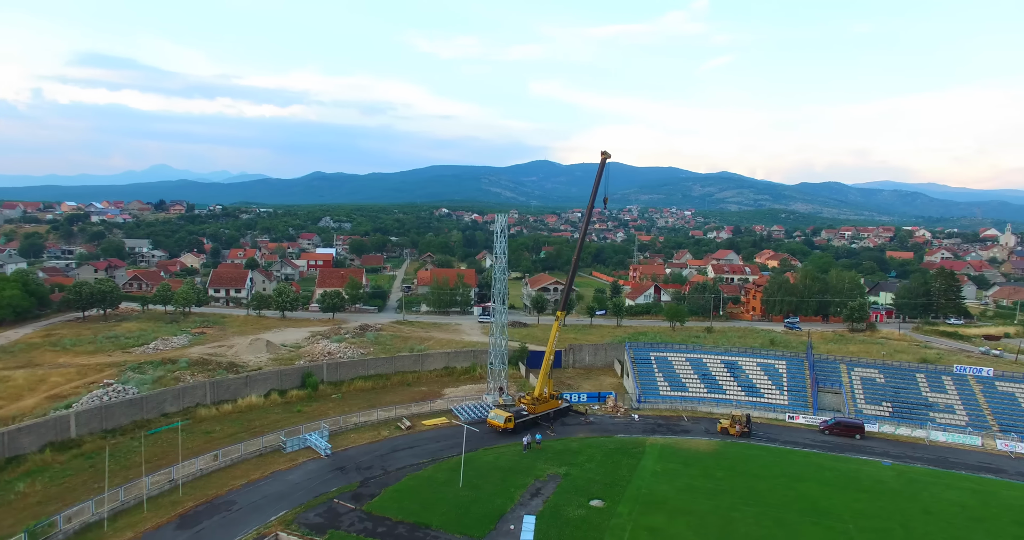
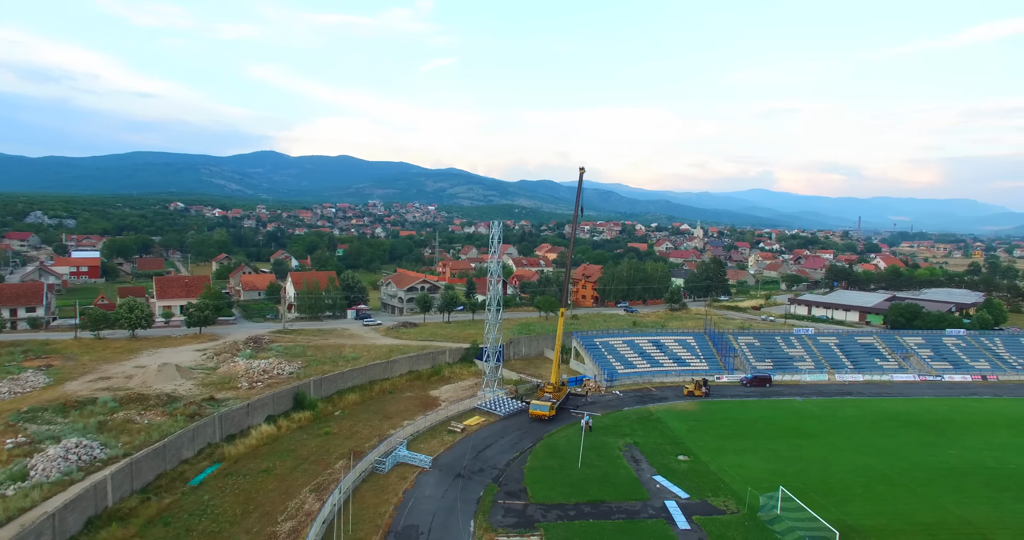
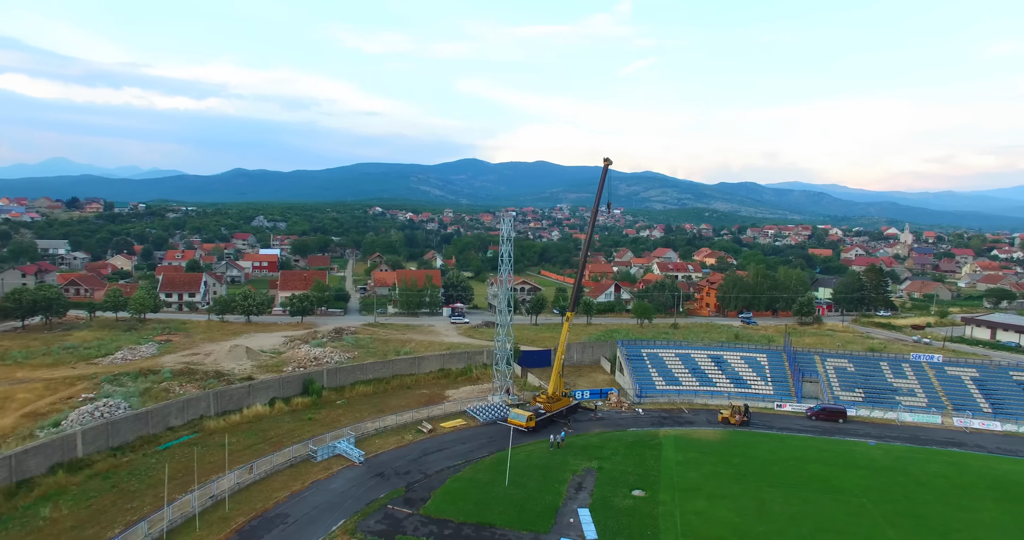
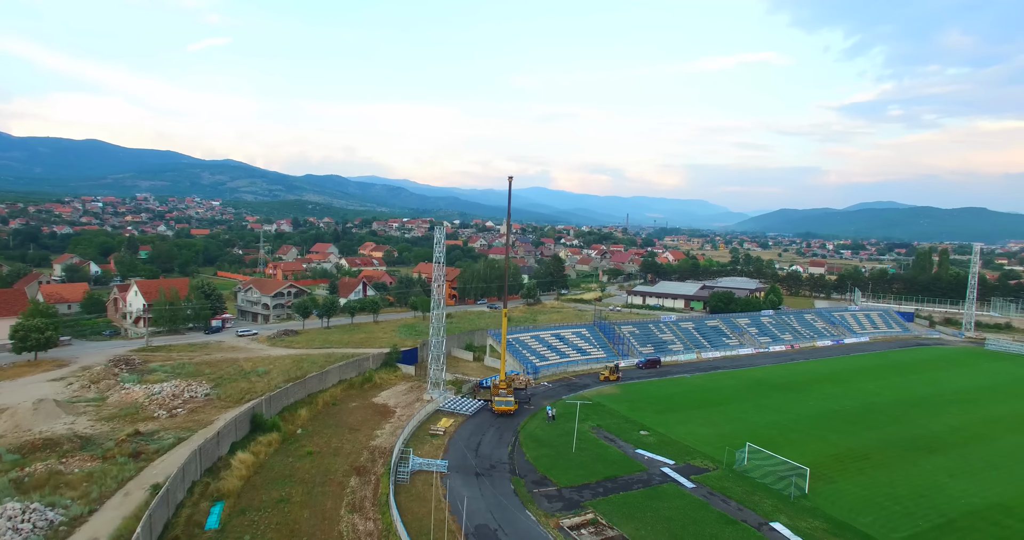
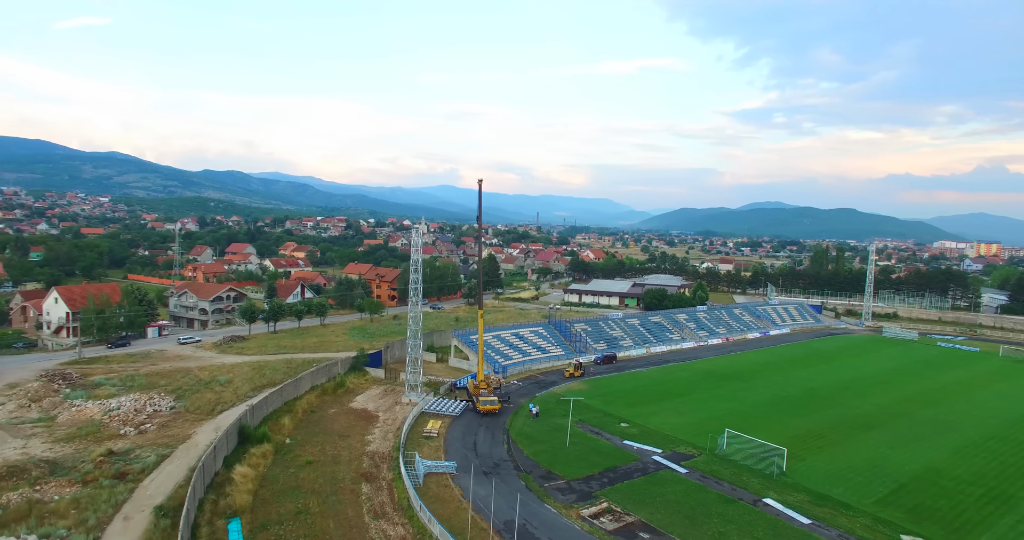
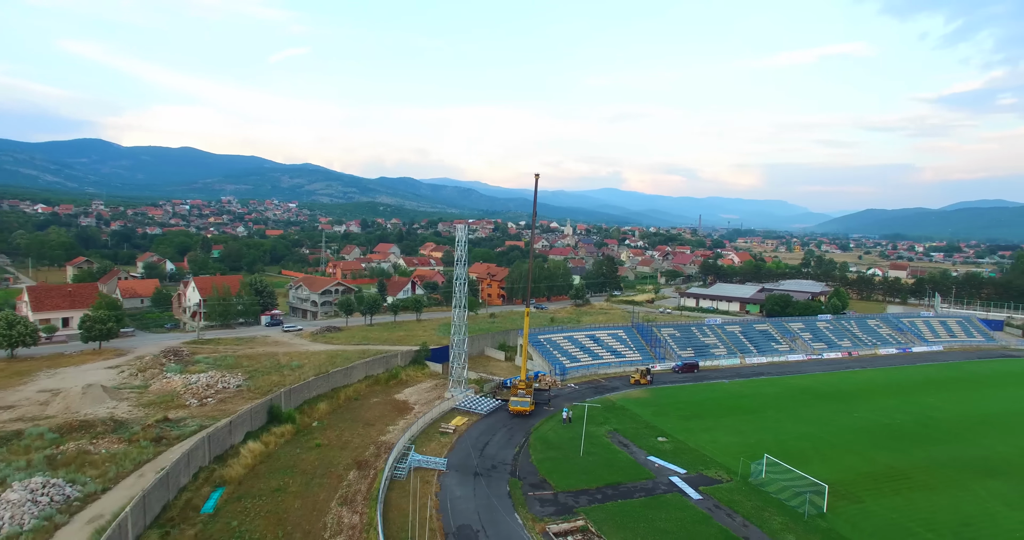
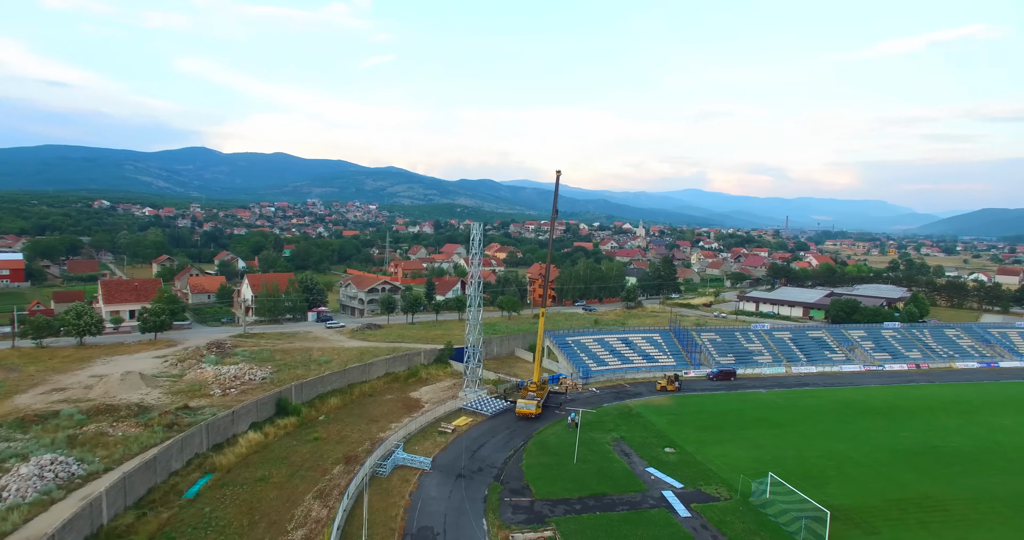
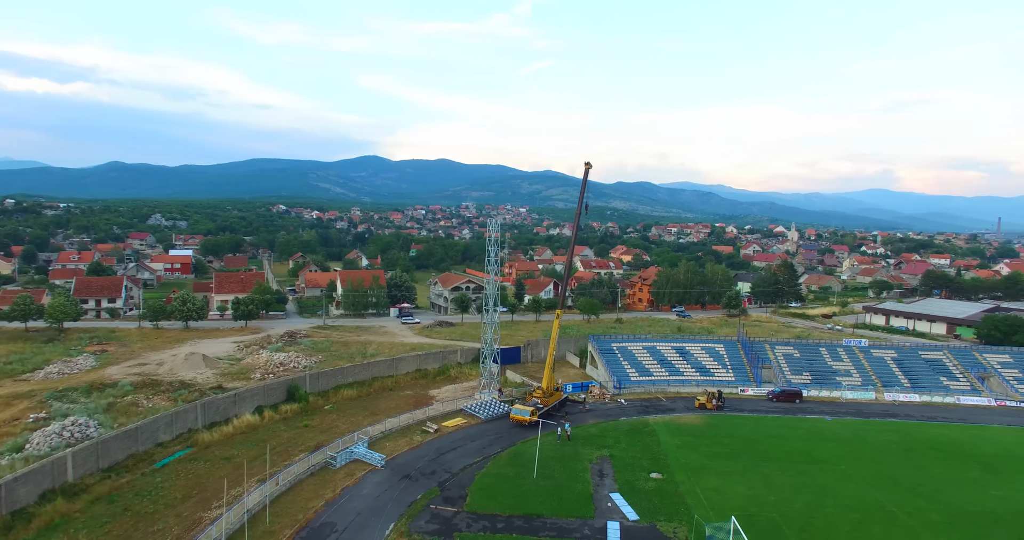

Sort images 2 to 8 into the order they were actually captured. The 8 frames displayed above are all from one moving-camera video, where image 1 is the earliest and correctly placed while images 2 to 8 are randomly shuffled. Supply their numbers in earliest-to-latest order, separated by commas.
3, 8, 2, 7, 6, 4, 5
